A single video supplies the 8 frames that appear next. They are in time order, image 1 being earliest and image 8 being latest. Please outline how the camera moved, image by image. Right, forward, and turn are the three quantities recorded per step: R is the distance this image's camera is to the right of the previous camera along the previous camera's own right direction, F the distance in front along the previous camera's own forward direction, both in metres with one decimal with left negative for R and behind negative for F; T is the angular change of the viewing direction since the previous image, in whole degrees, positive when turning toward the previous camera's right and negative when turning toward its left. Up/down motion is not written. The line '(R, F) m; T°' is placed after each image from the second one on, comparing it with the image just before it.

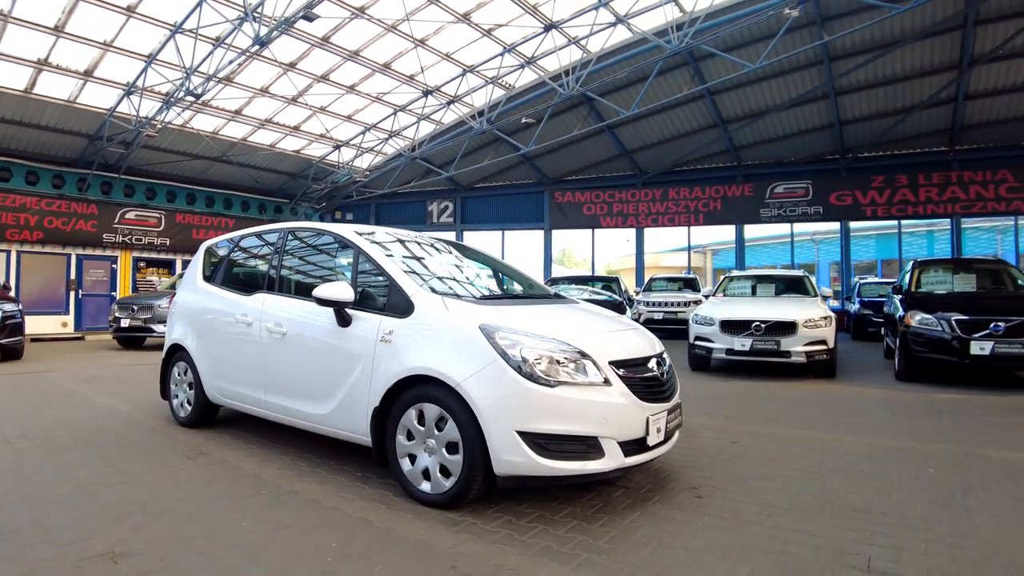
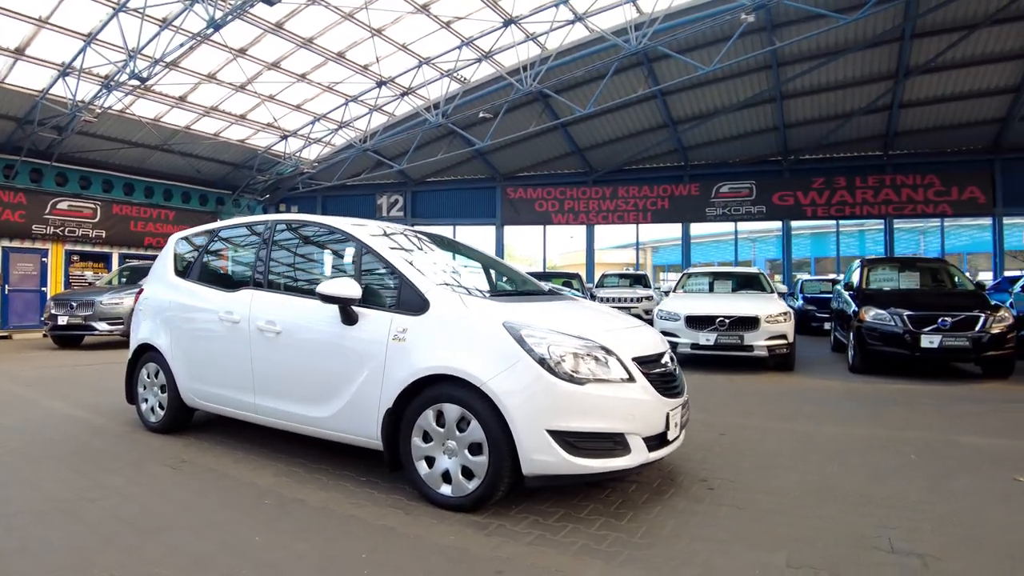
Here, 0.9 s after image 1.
(-0.5, +0.1) m; +6°
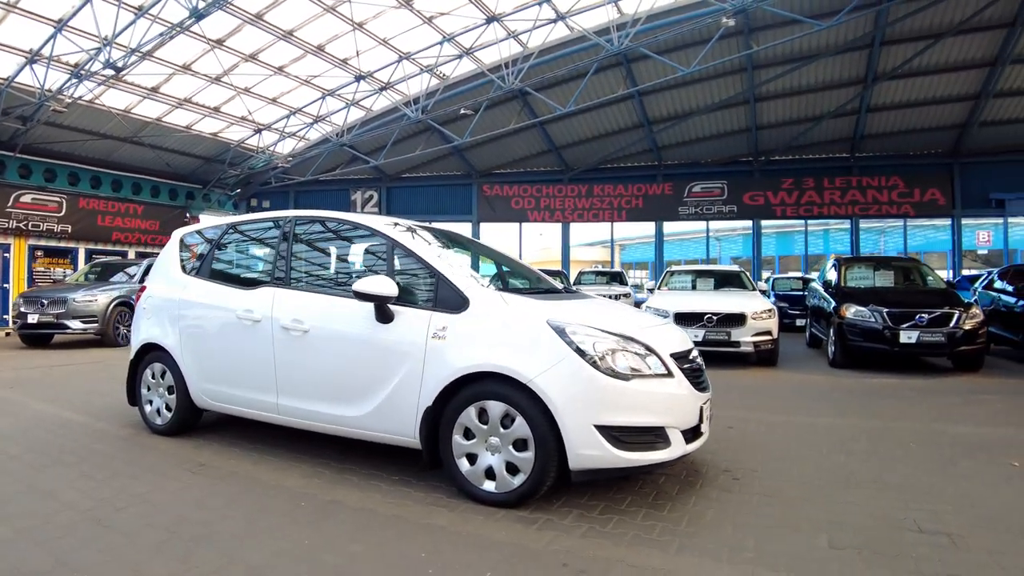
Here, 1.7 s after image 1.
(-0.5, 0.0) m; +4°
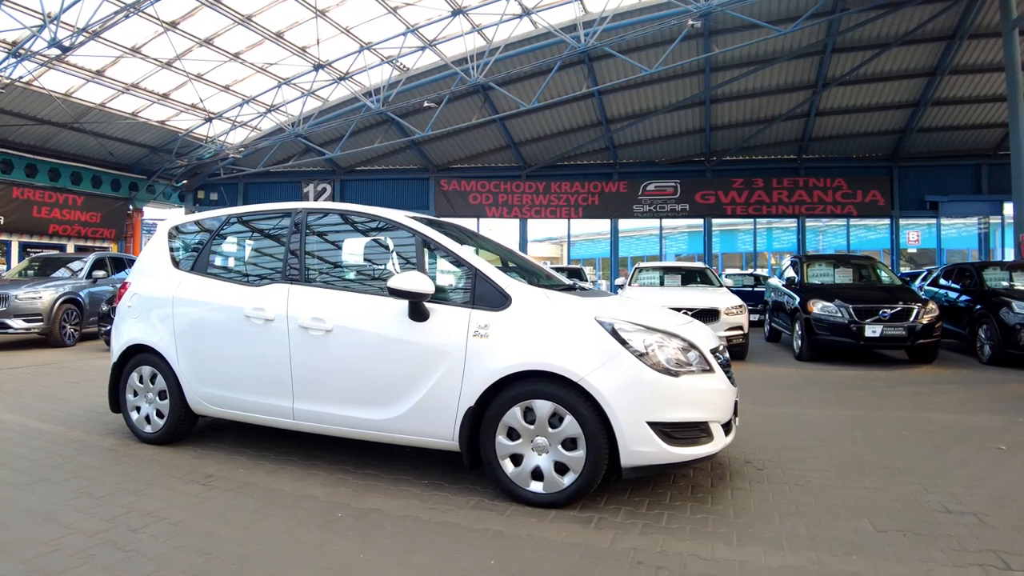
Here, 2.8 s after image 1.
(-0.6, +0.1) m; +6°
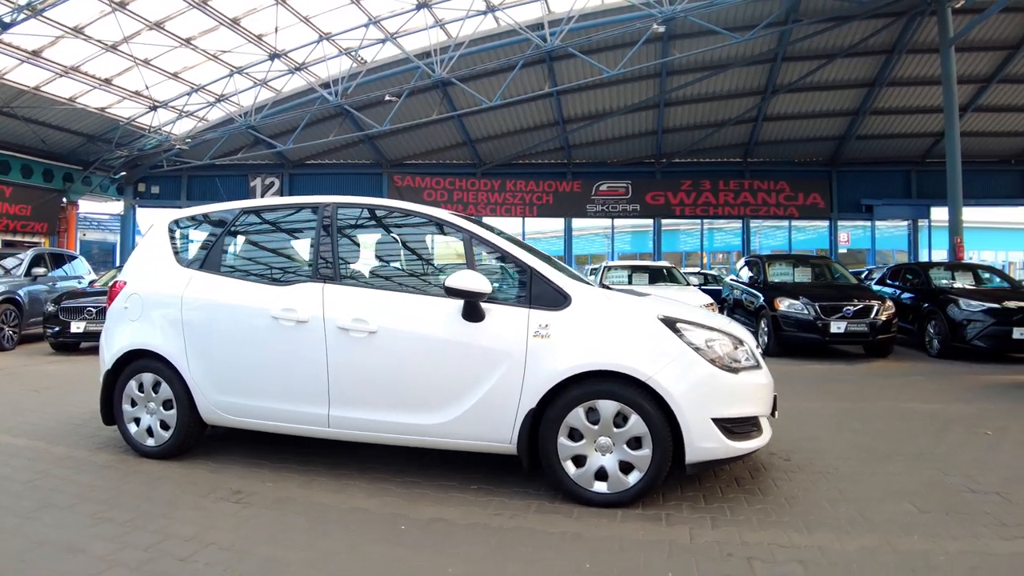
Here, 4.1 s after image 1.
(-0.7, +0.1) m; +6°
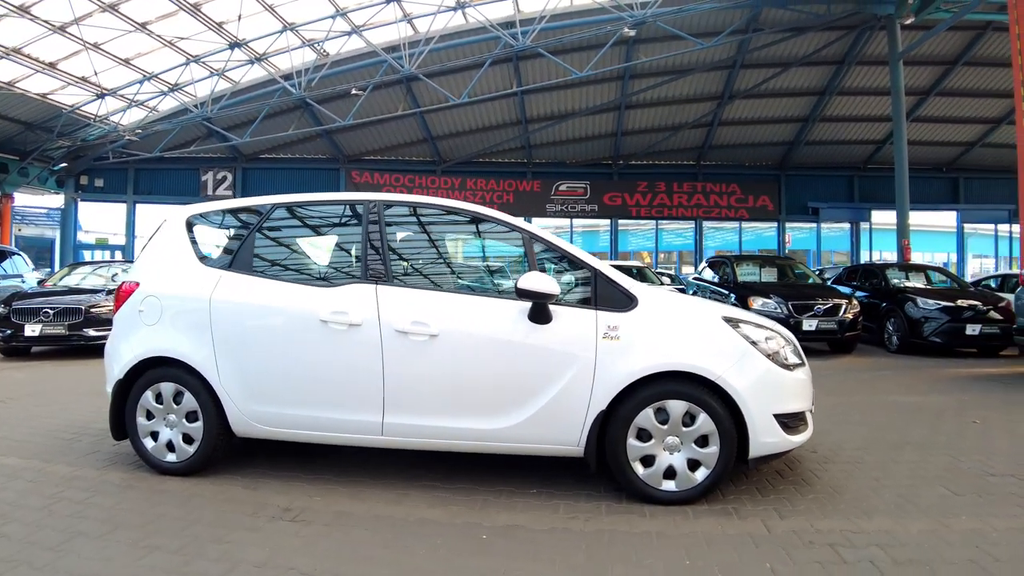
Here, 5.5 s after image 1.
(-0.8, +0.1) m; +6°
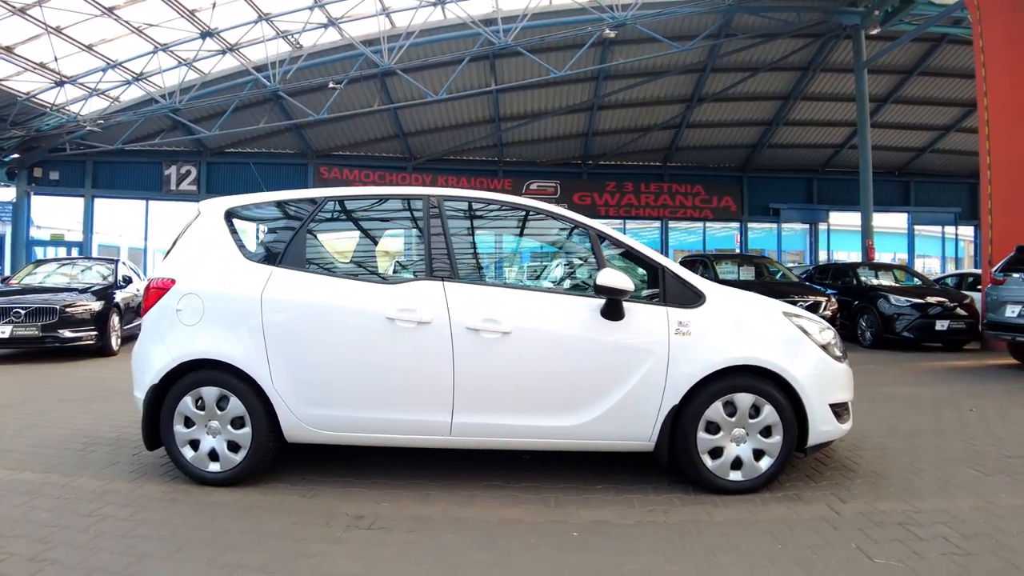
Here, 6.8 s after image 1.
(-0.7, 0.0) m; +5°
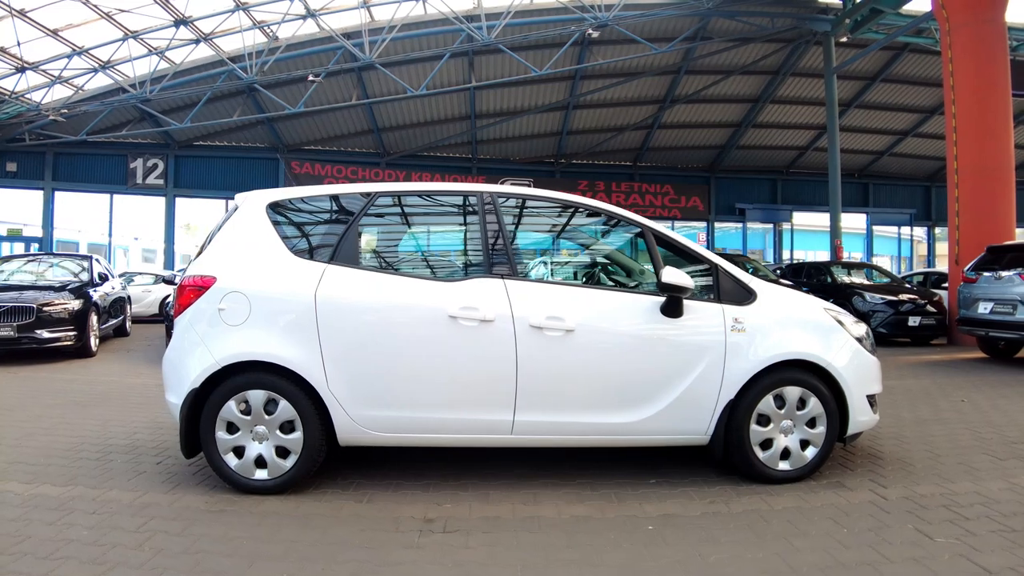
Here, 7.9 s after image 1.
(-0.6, 0.0) m; +4°
